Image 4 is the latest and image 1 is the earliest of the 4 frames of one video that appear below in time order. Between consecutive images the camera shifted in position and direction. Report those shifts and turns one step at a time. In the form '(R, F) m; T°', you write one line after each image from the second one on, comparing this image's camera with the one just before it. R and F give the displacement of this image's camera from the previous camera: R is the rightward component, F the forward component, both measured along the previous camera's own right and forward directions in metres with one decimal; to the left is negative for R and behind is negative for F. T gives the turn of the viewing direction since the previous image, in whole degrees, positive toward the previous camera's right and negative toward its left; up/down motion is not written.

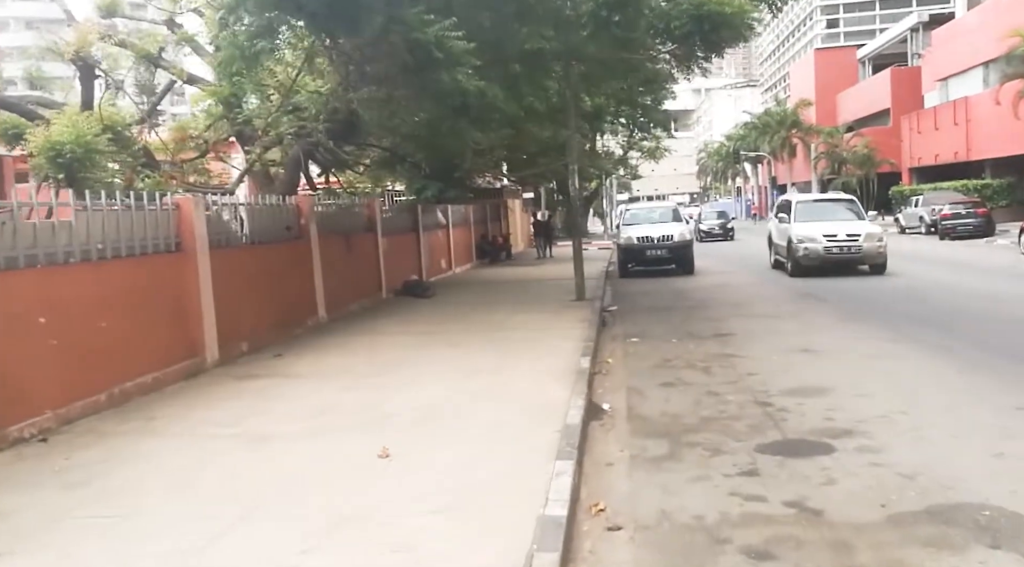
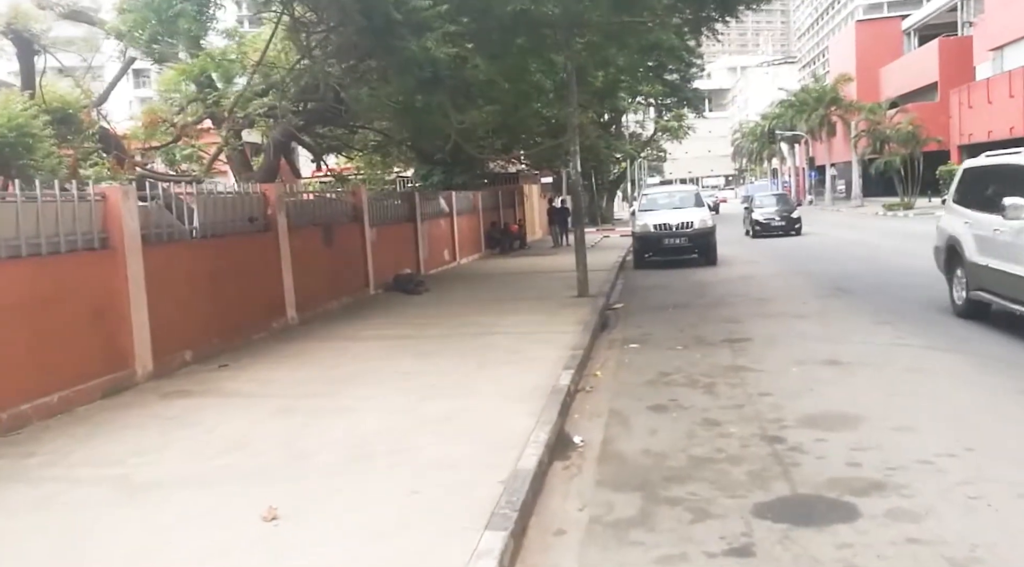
(+0.6, +1.6) m; -2°
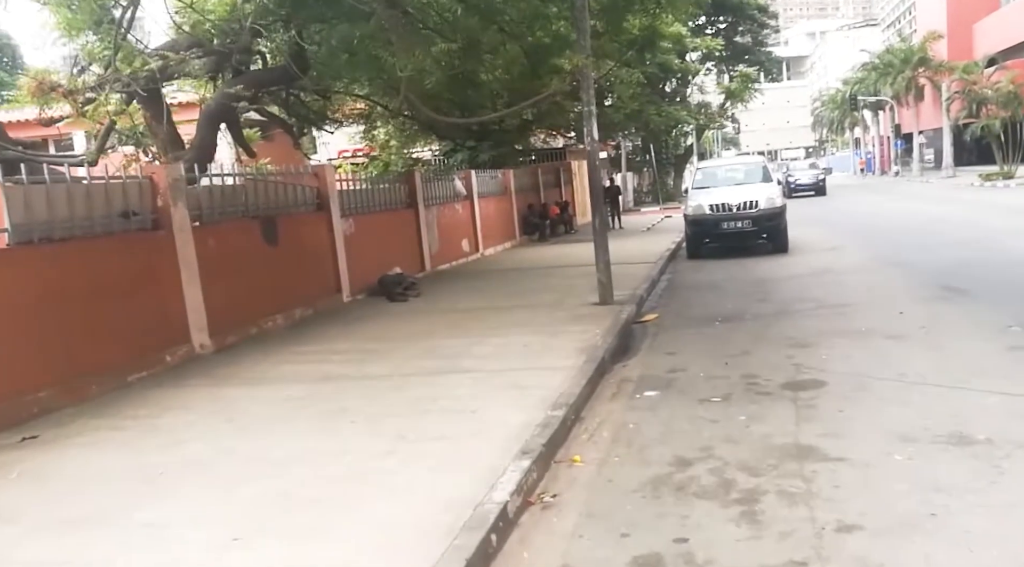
(+0.9, +3.4) m; -5°
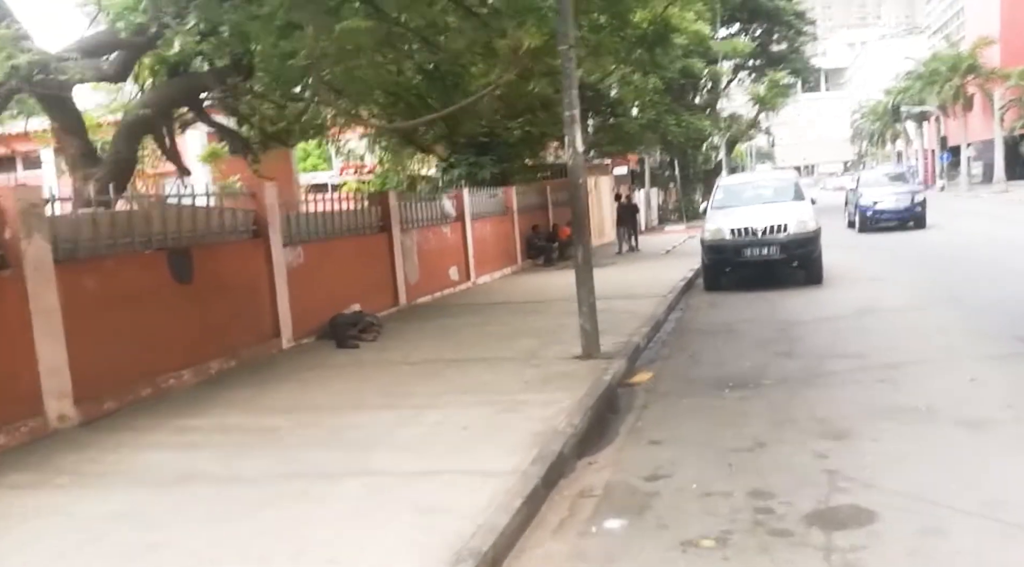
(+0.7, +2.3) m; -2°
